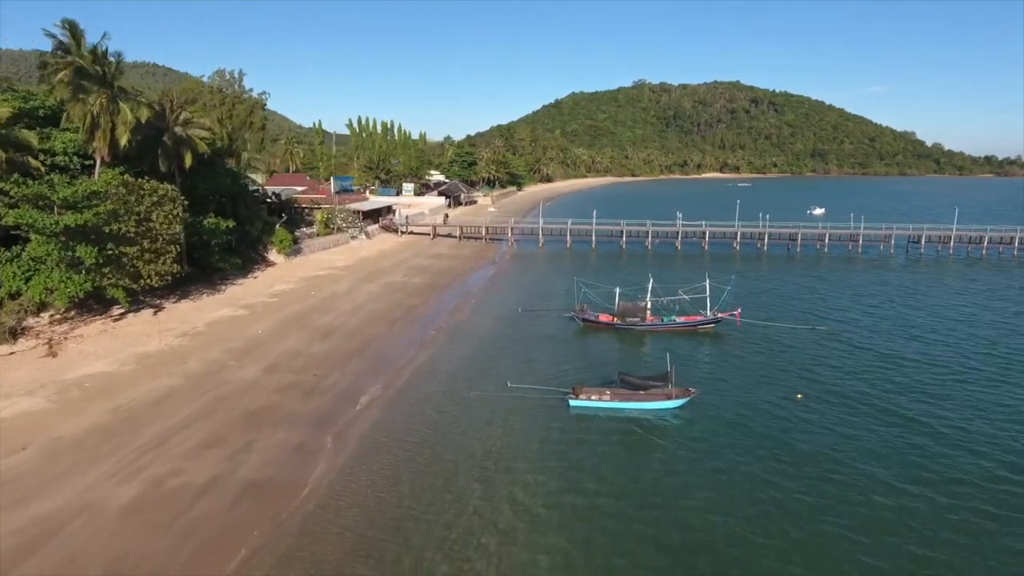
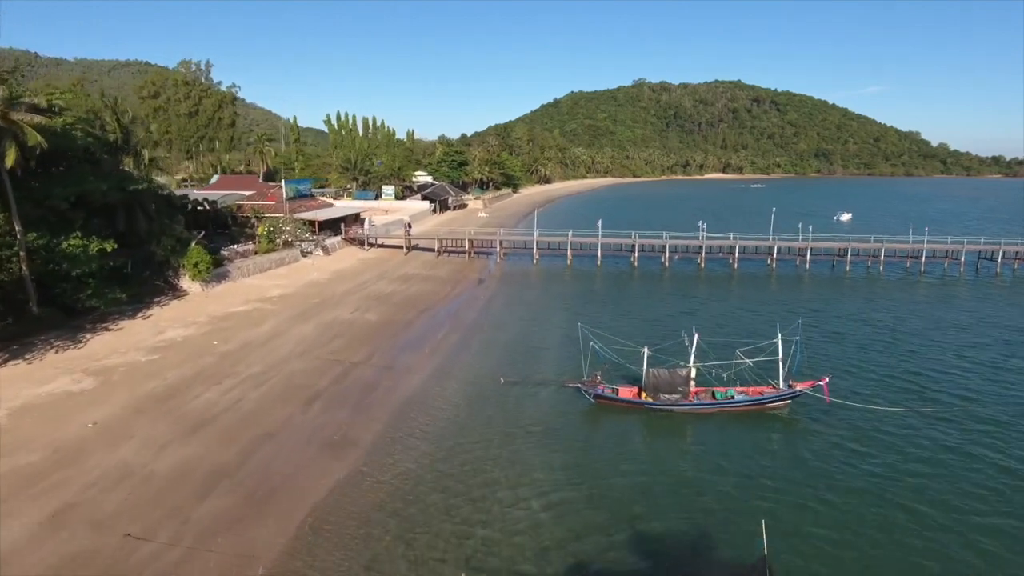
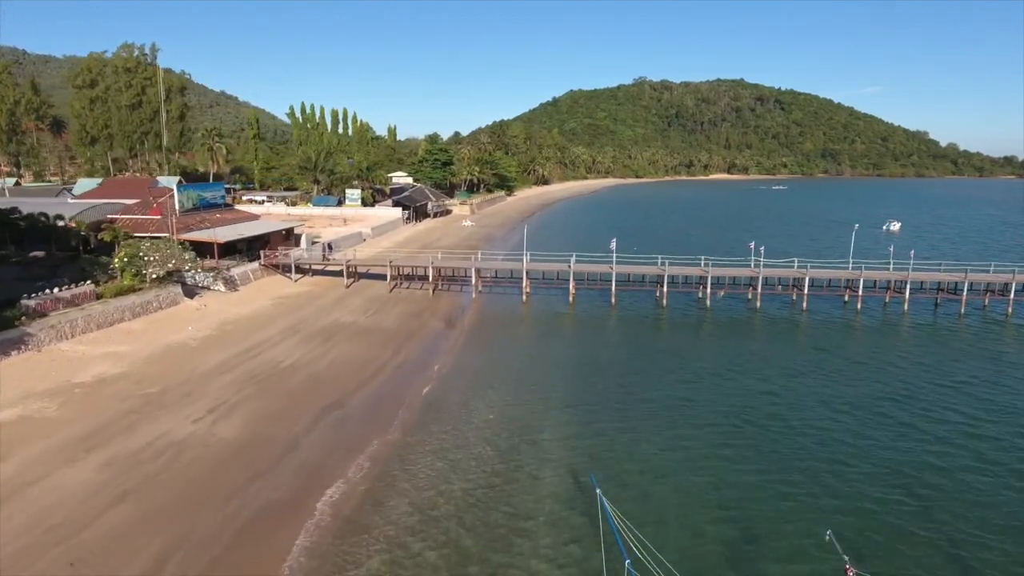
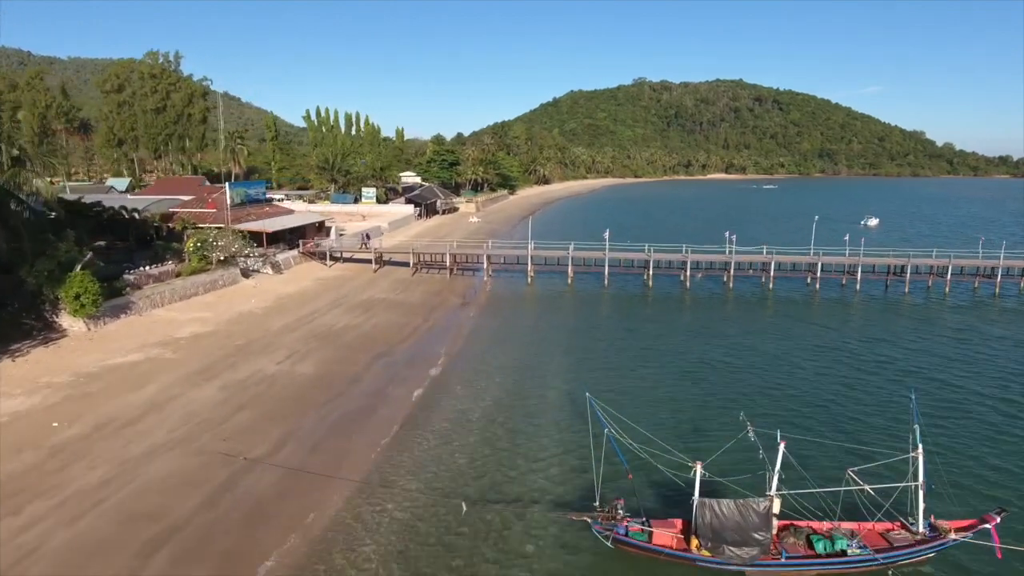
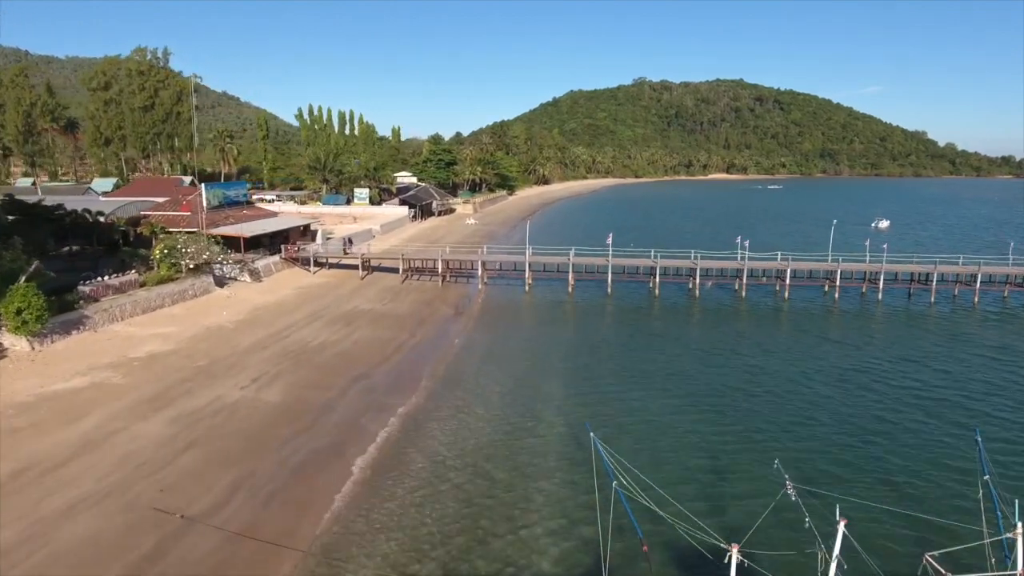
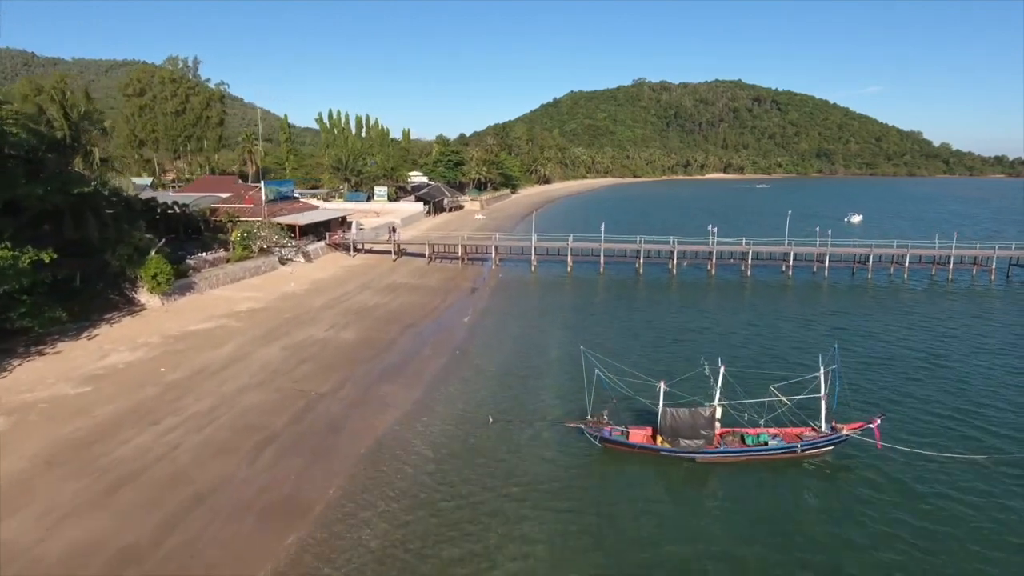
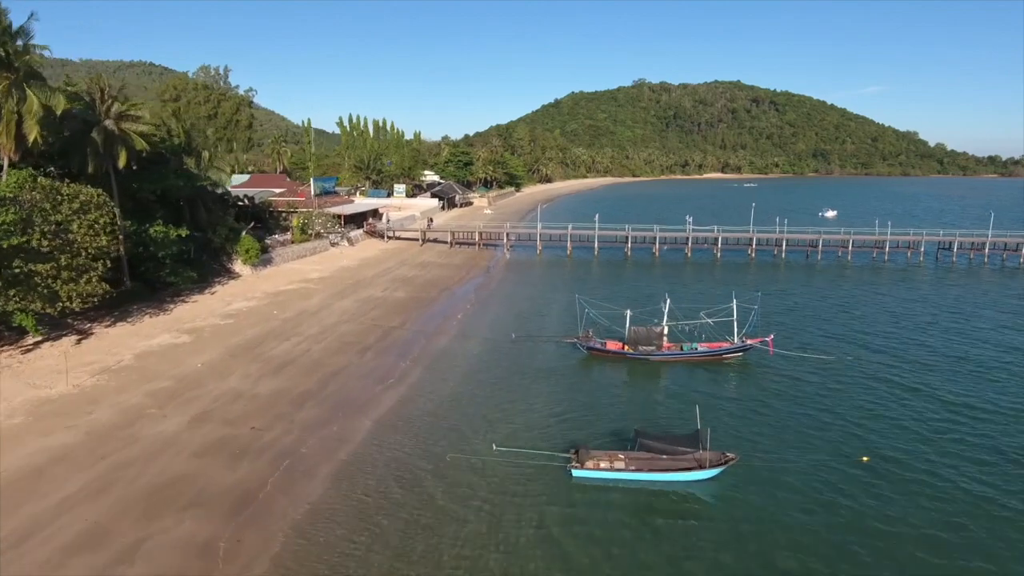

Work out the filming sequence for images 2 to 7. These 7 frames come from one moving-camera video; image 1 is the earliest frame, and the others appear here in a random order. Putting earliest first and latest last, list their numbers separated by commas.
7, 2, 6, 4, 5, 3
